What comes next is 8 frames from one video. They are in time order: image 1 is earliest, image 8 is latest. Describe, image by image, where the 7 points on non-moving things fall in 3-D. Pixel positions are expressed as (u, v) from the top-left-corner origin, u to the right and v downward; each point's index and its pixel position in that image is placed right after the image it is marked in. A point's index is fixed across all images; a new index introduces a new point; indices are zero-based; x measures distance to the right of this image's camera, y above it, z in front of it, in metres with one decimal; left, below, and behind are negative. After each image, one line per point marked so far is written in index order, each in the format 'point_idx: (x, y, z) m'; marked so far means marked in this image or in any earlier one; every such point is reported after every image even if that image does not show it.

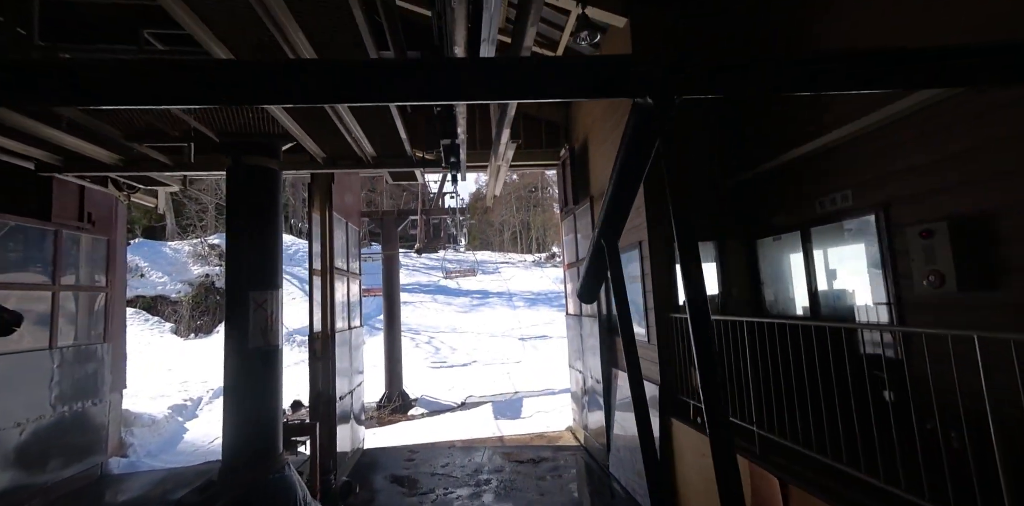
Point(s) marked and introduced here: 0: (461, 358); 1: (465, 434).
0: (-1.4, -2.8, +13.4) m
1: (-0.6, -2.1, +6.0) m
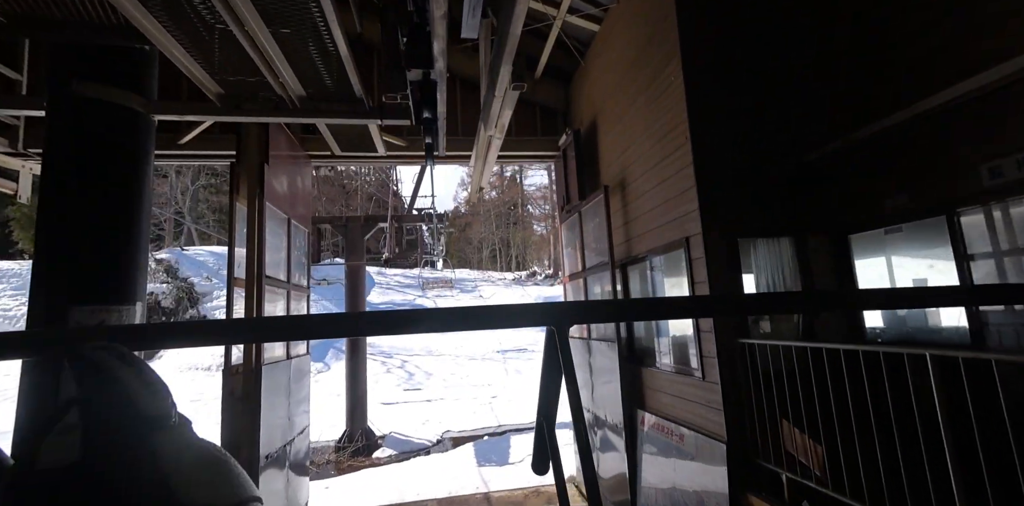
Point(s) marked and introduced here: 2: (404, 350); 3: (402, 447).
0: (-1.8, -3.2, +12.2) m
1: (-0.7, -2.2, +4.9) m
2: (-3.4, -3.1, +15.9) m
3: (-1.6, -2.8, +7.3) m
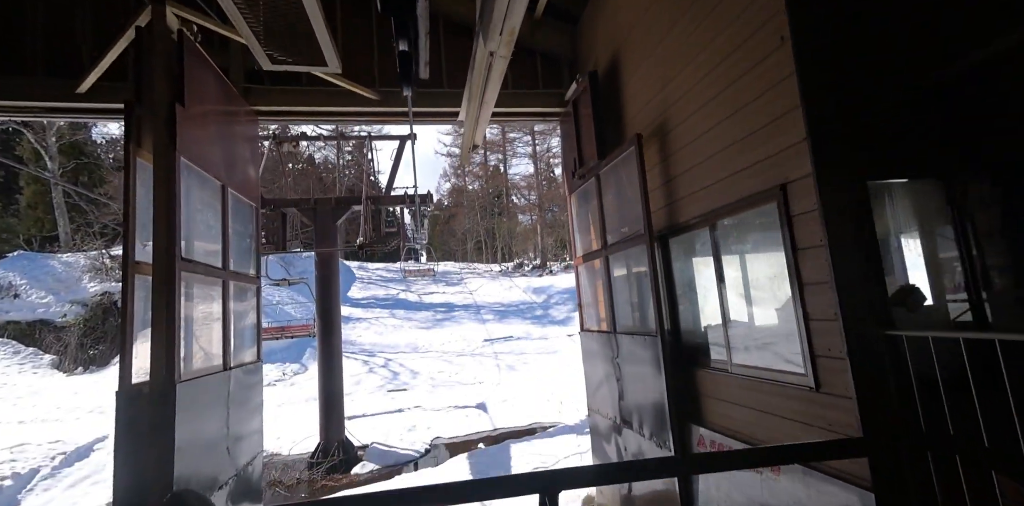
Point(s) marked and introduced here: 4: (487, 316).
0: (-2.0, -2.9, +11.3) m
1: (-0.6, -2.1, +4.1) m
2: (-3.7, -2.8, +15.0) m
3: (-1.6, -2.6, +6.4) m
4: (-0.9, -2.4, +18.7) m
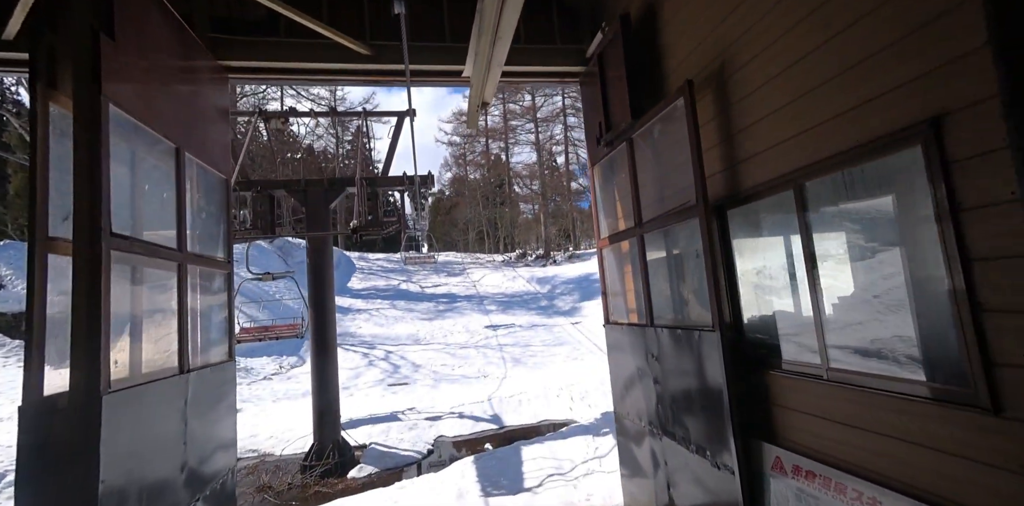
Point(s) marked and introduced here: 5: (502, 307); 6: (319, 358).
0: (-1.9, -2.7, +10.9) m
1: (-0.6, -2.0, +3.6) m
2: (-3.5, -2.5, +14.6) m
3: (-1.5, -2.5, +6.0) m
4: (-0.8, -2.0, +18.3) m
5: (-0.4, -1.9, +18.2) m
6: (-2.3, -1.2, +5.9) m
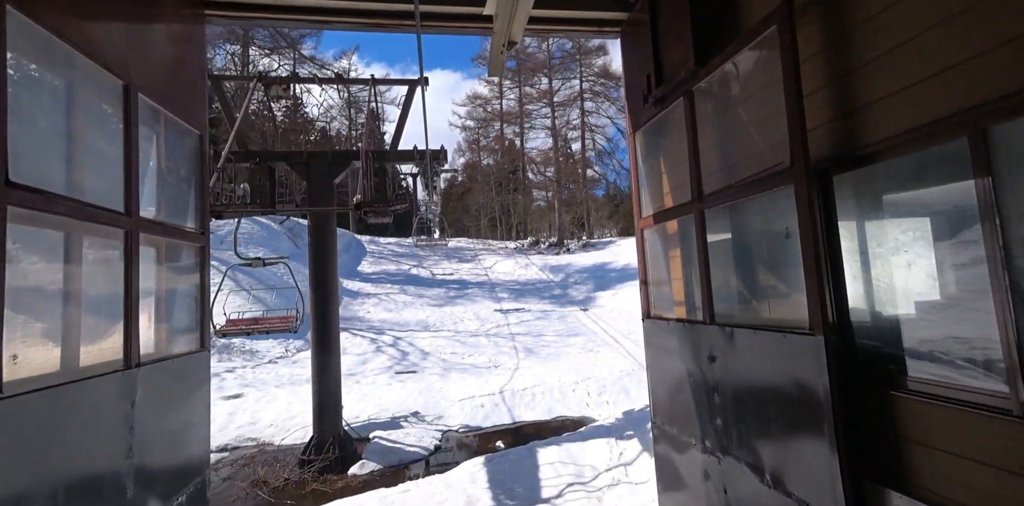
0: (-1.6, -2.3, +10.5) m
1: (-0.5, -1.8, +3.2) m
2: (-3.2, -2.1, +14.2) m
3: (-1.4, -2.2, +5.6) m
4: (-0.4, -1.5, +17.8) m
5: (0.0, -1.4, +17.7) m
6: (-2.1, -1.0, +5.5) m
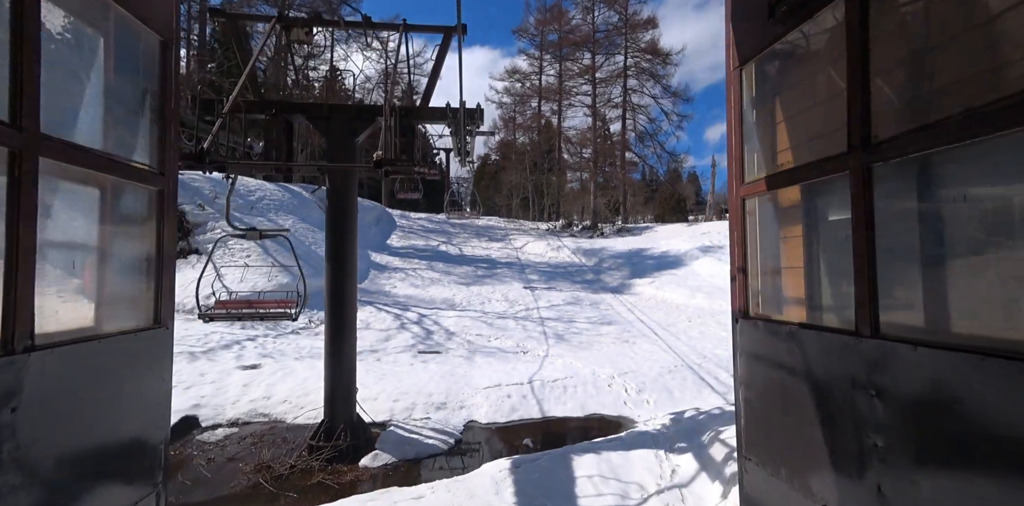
0: (-1.1, -1.9, +10.0) m
1: (-0.3, -1.6, +2.6) m
2: (-2.4, -1.4, +13.7) m
3: (-1.1, -1.9, +5.1) m
4: (+0.7, -0.8, +17.2) m
5: (+1.1, -0.8, +17.1) m
6: (-1.8, -0.7, +5.0) m
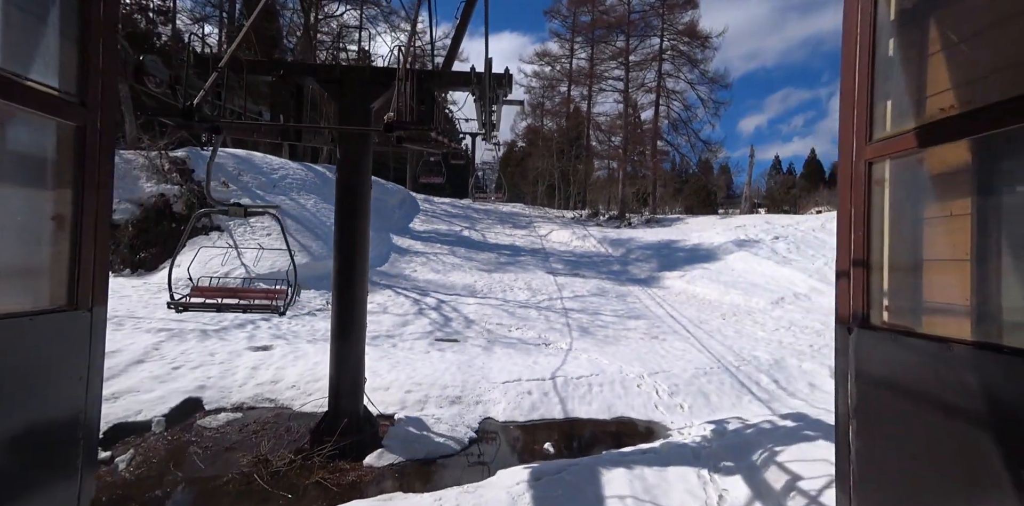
0: (-0.7, -1.6, +9.5) m
1: (-0.2, -1.6, +2.1) m
2: (-1.8, -0.9, +13.3) m
3: (-0.9, -1.8, +4.6) m
4: (+1.4, -0.4, +16.6) m
5: (+1.8, -0.4, +16.5) m
6: (-1.5, -0.5, +4.6) m
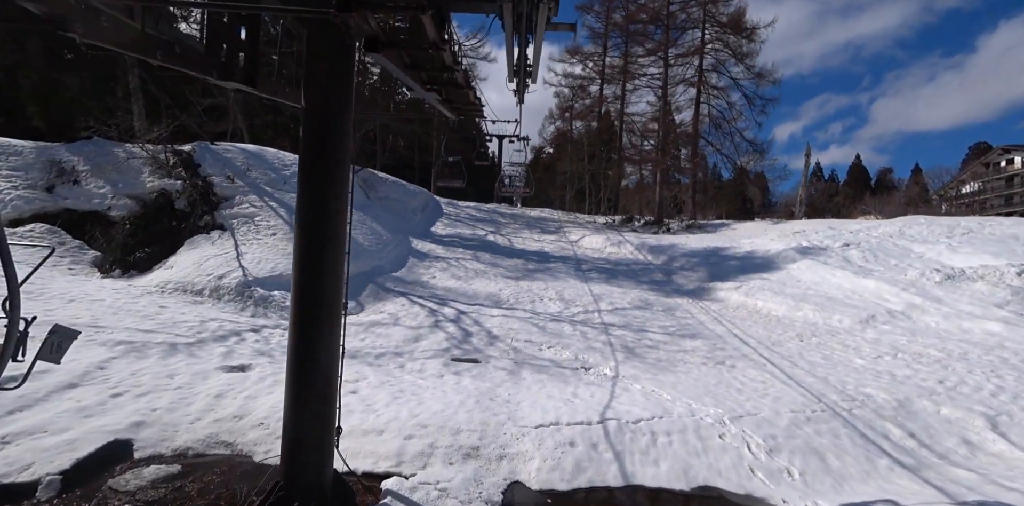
0: (-0.2, -1.6, +8.0) m
1: (-0.1, -1.5, +0.5) m
2: (-1.1, -1.0, +11.8) m
3: (-0.7, -1.7, +3.1) m
4: (+2.3, -0.6, +15.0) m
5: (+2.7, -0.6, +14.8) m
6: (-1.3, -0.4, +3.1) m
